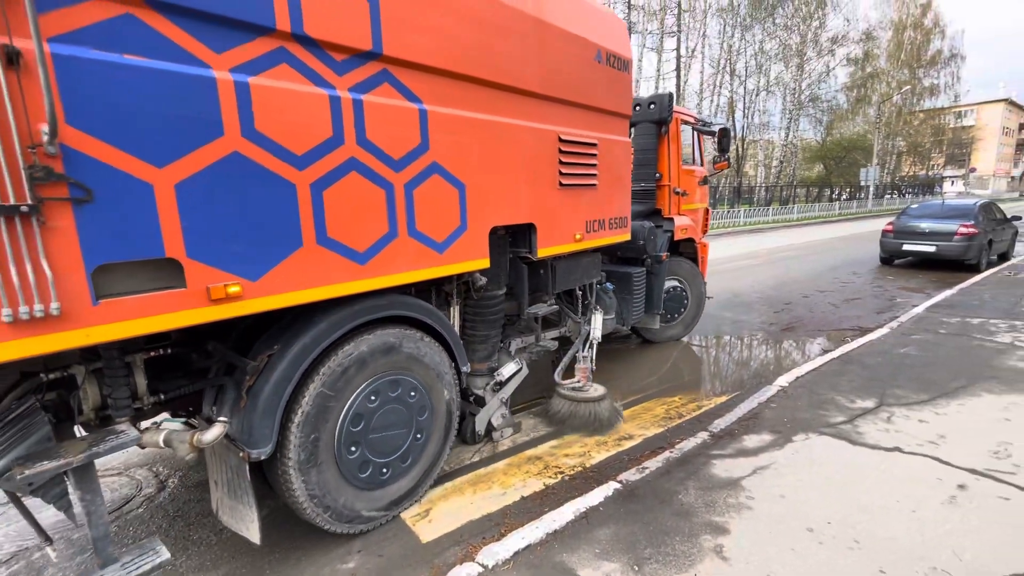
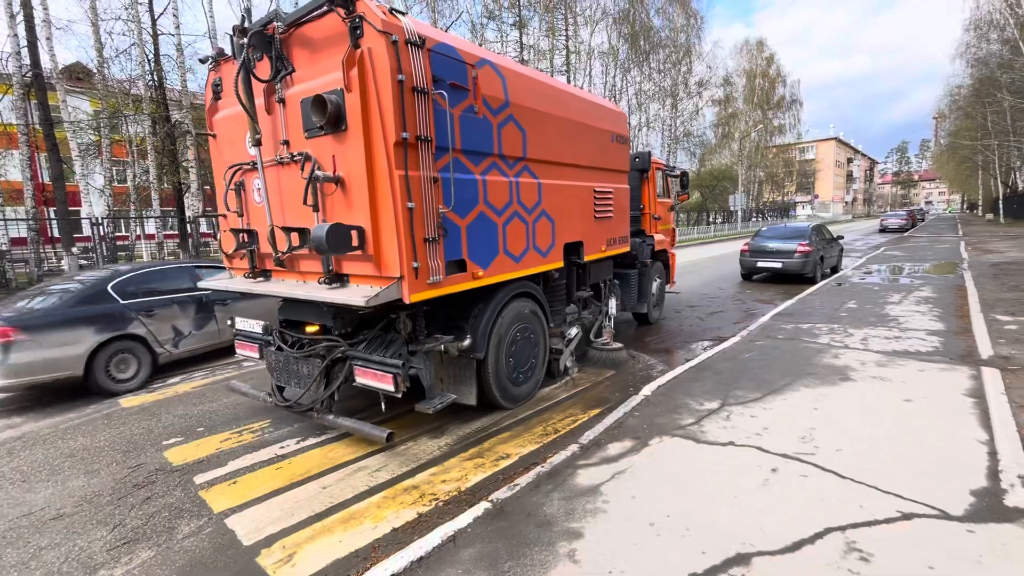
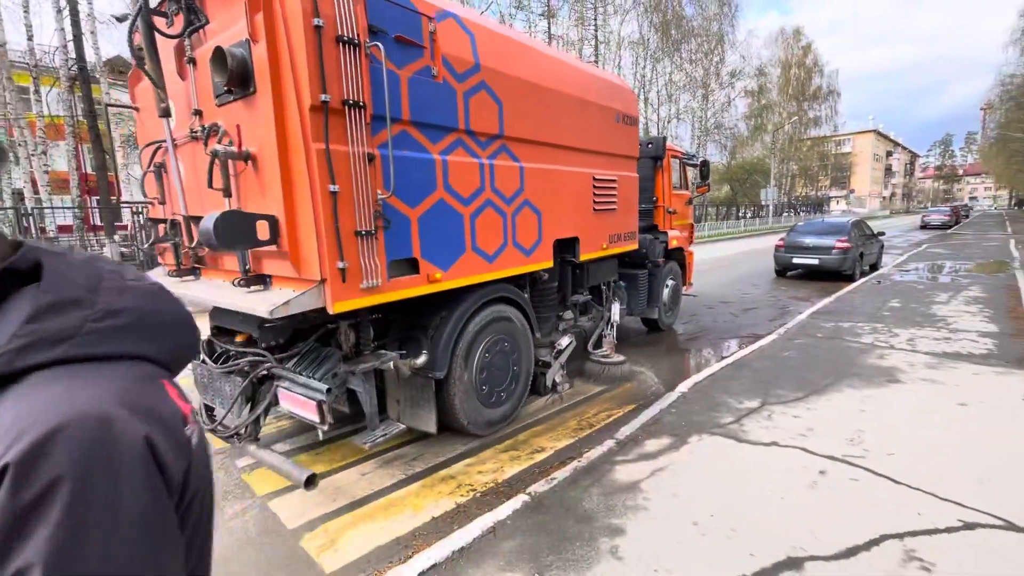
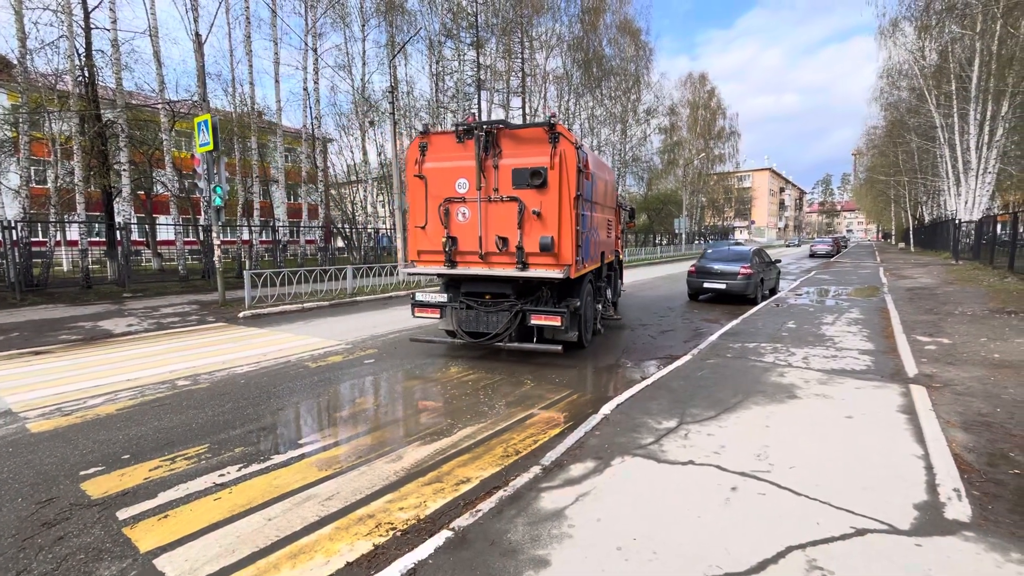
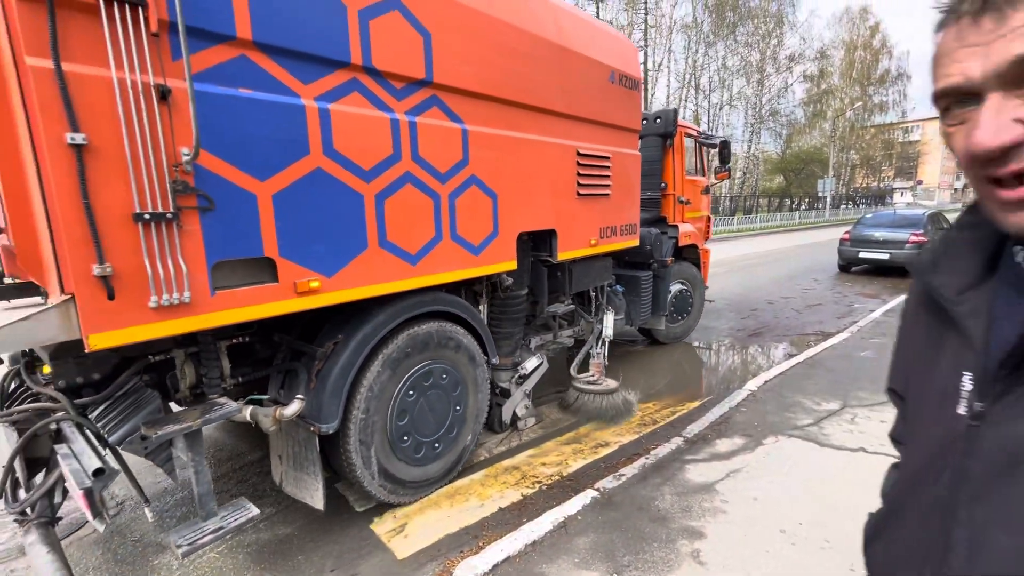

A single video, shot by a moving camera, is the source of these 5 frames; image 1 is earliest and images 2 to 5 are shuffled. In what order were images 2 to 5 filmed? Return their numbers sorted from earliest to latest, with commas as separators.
5, 3, 2, 4
